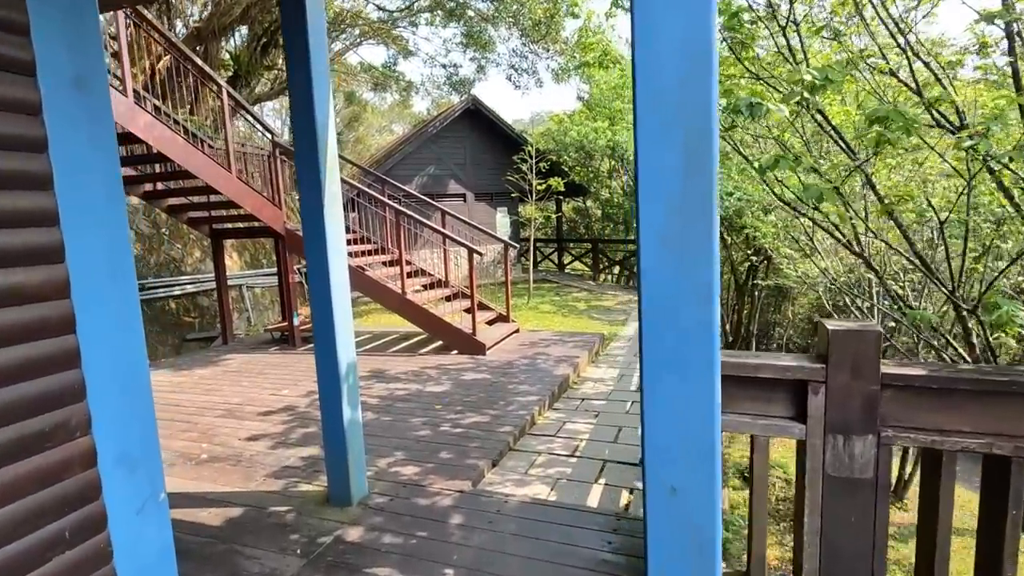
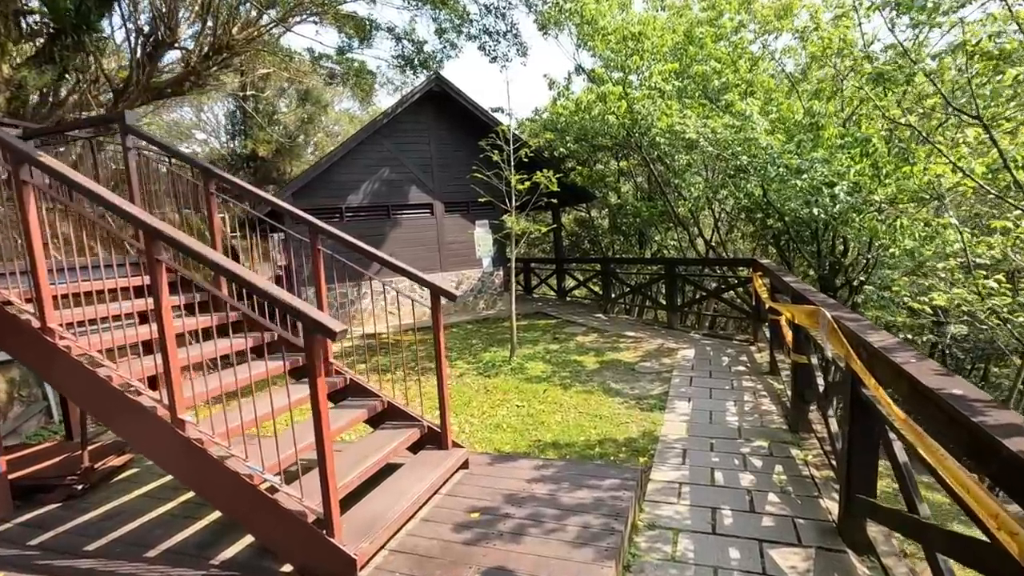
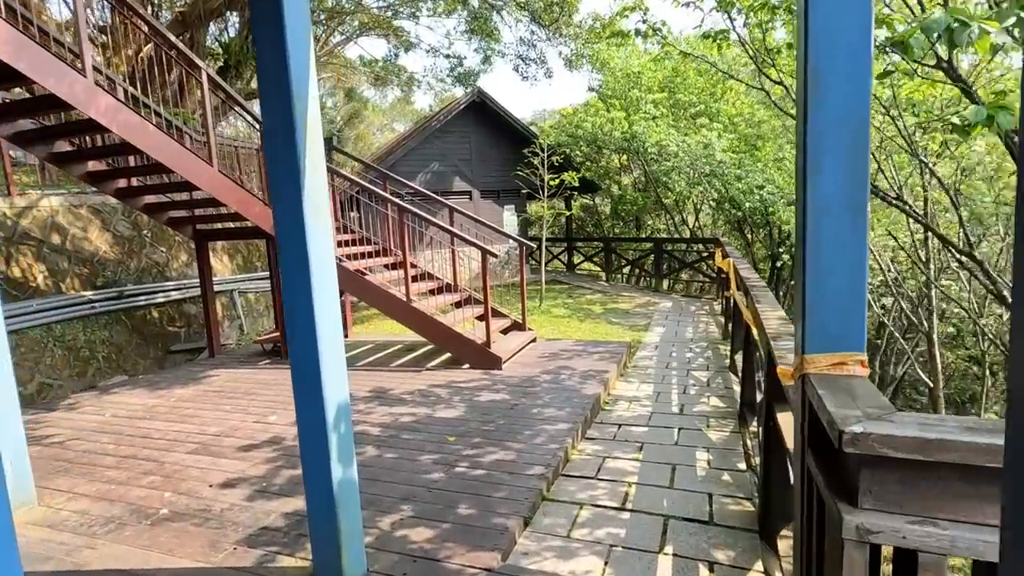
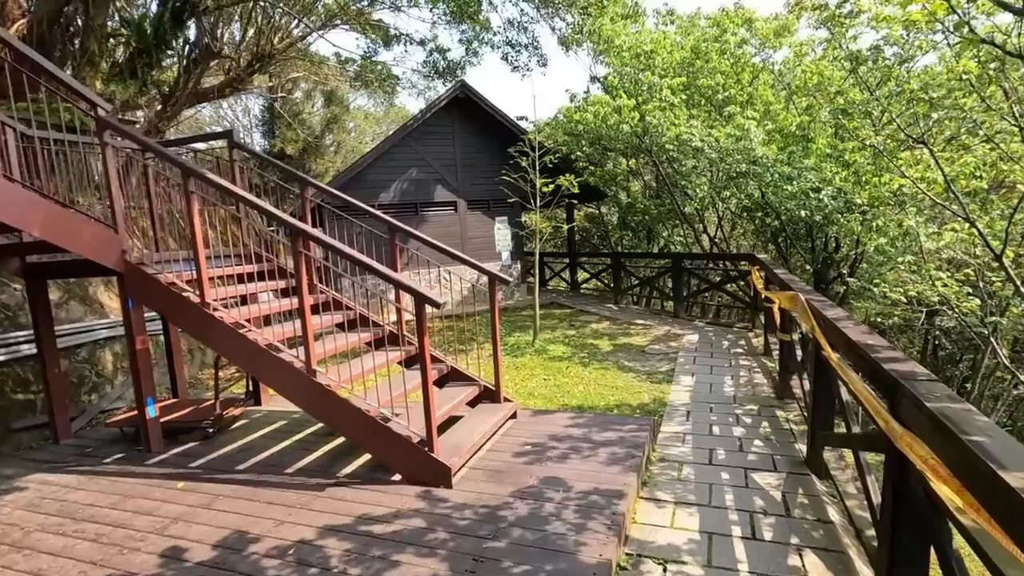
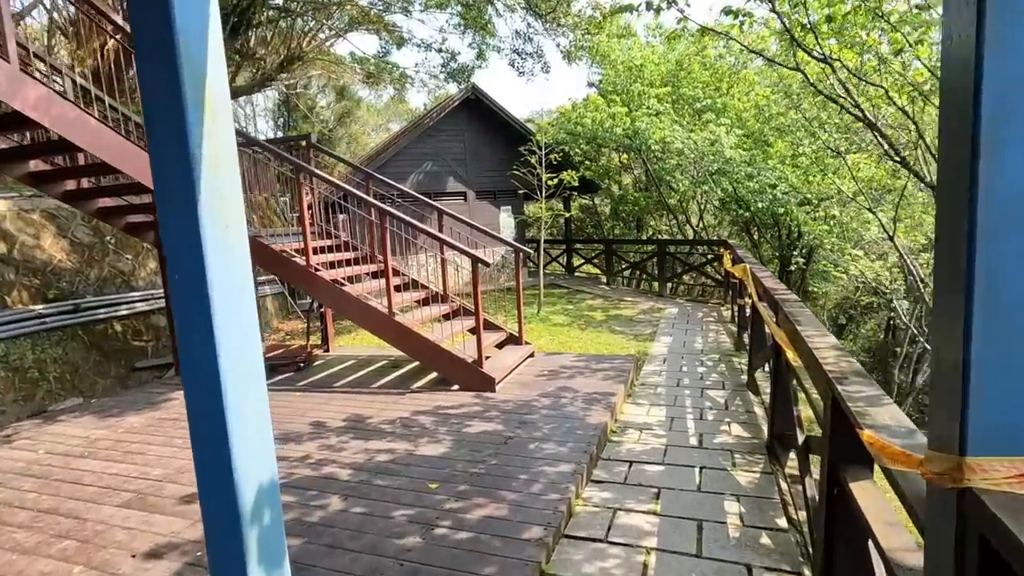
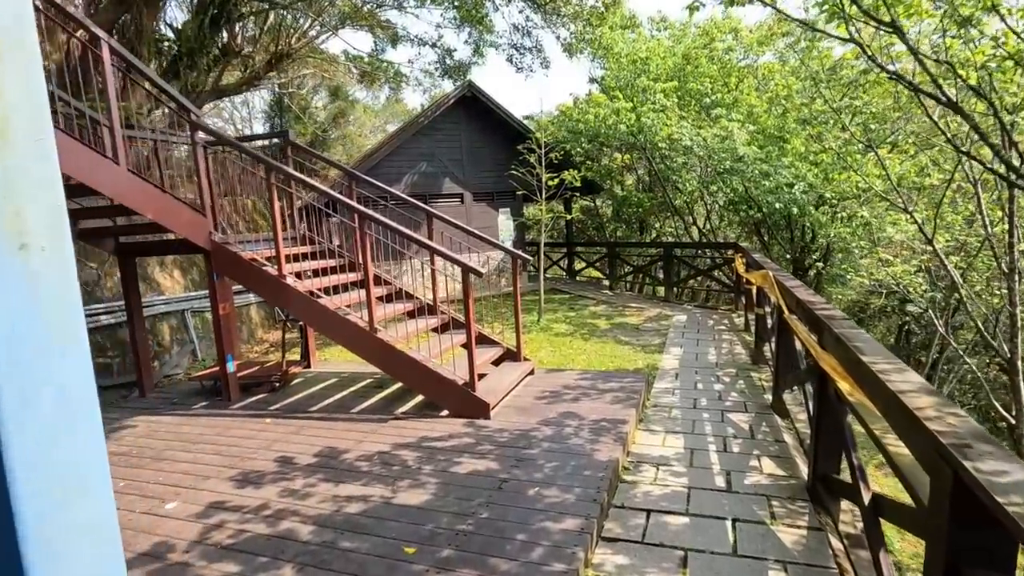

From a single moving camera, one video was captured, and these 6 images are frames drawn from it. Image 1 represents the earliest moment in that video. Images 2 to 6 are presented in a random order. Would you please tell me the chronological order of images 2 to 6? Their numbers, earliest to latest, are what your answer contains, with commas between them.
3, 5, 6, 4, 2
